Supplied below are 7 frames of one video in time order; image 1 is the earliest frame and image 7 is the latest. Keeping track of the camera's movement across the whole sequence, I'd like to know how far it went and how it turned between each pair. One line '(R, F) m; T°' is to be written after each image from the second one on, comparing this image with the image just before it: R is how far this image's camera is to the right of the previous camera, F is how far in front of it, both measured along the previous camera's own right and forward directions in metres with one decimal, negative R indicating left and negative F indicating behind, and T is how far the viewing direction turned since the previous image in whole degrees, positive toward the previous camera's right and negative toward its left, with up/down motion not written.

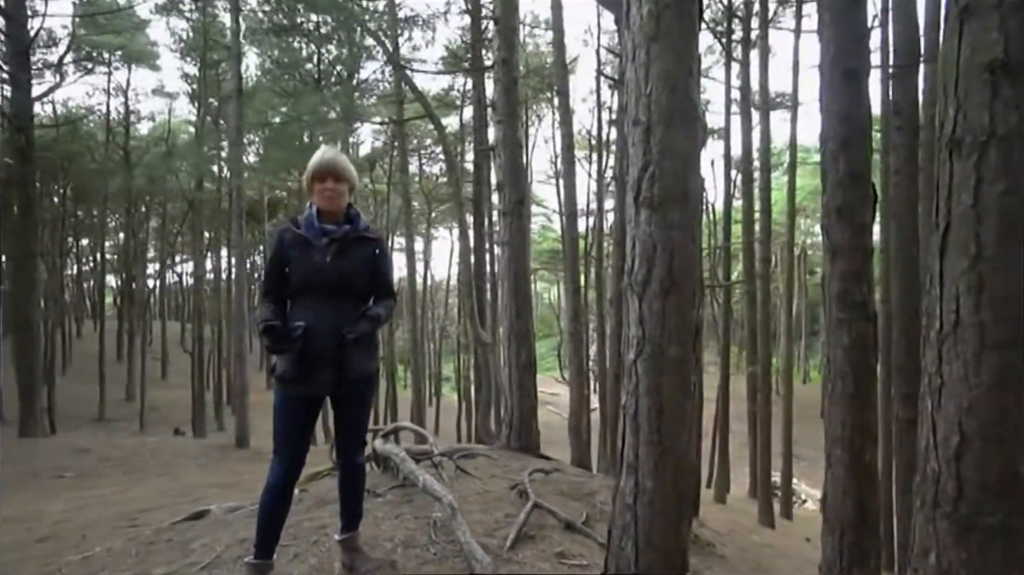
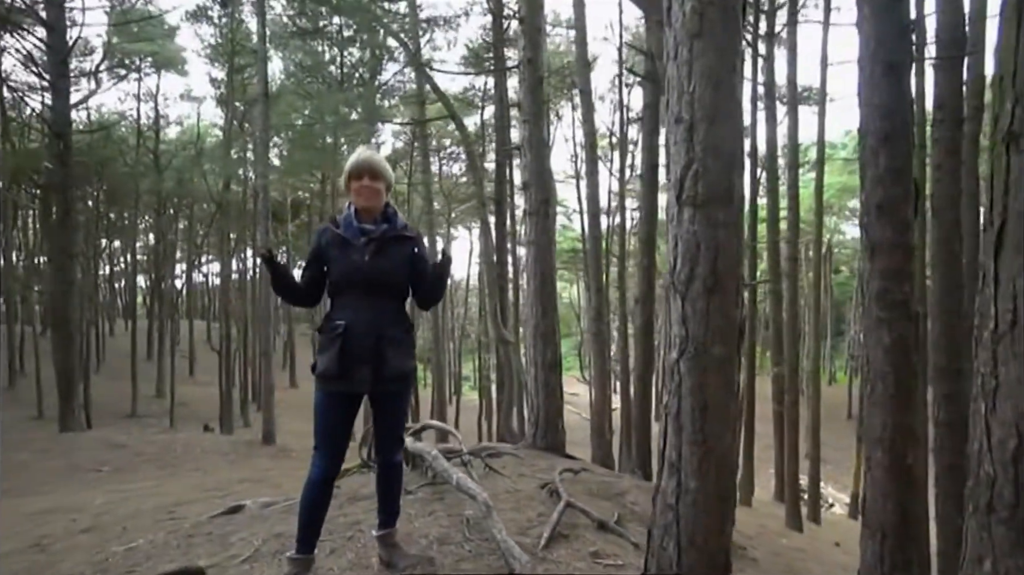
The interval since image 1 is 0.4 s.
(-0.2, 0.0) m; -1°
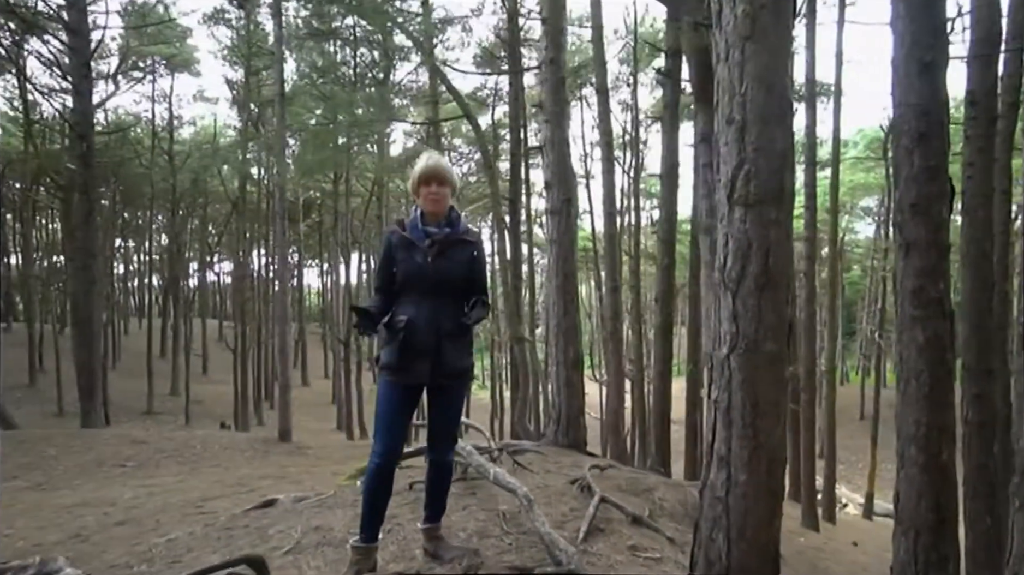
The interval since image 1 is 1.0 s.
(-0.3, -0.1) m; +1°
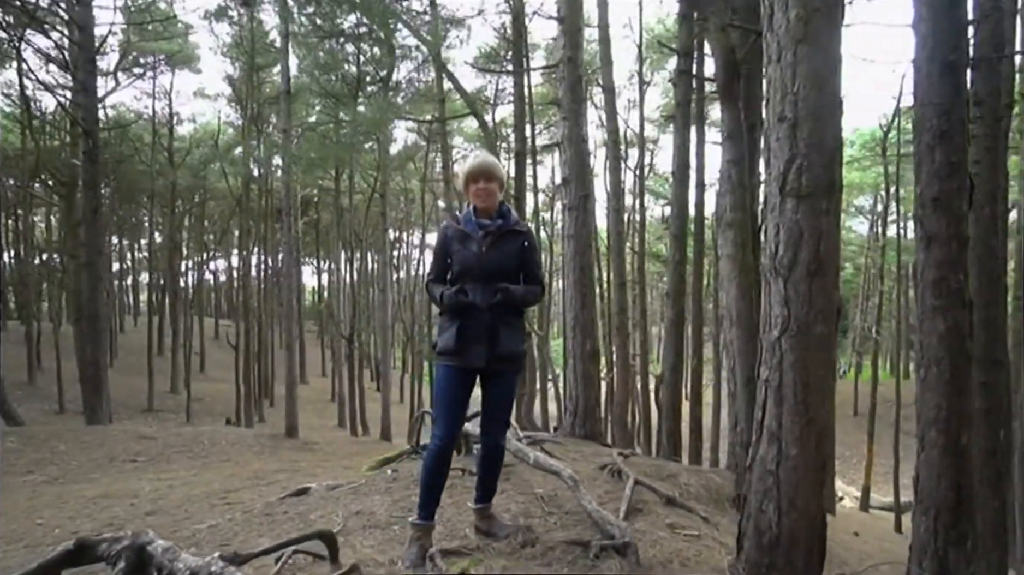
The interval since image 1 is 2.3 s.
(-0.6, -0.2) m; +2°
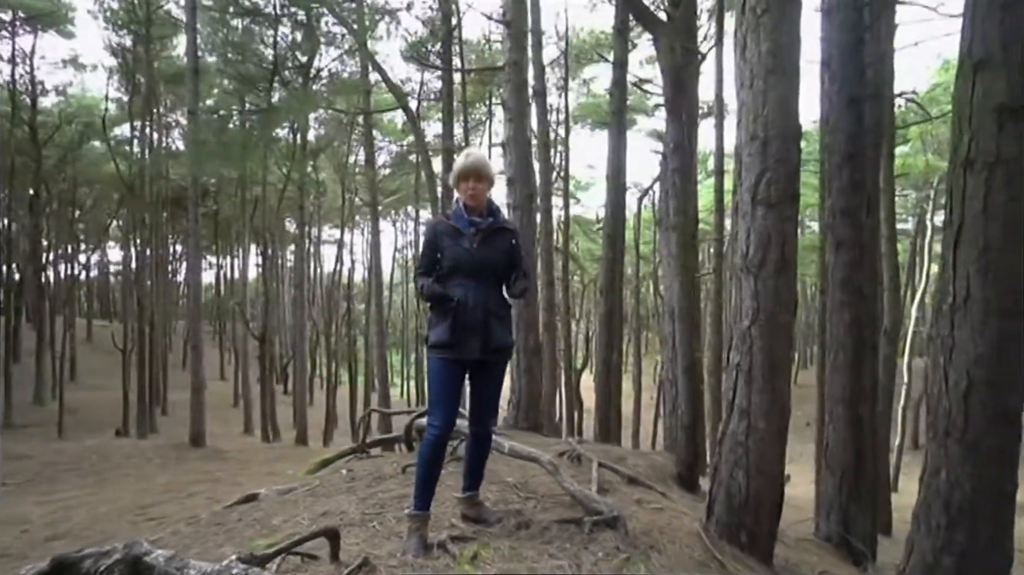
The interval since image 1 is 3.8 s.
(-1.1, -0.2) m; +12°
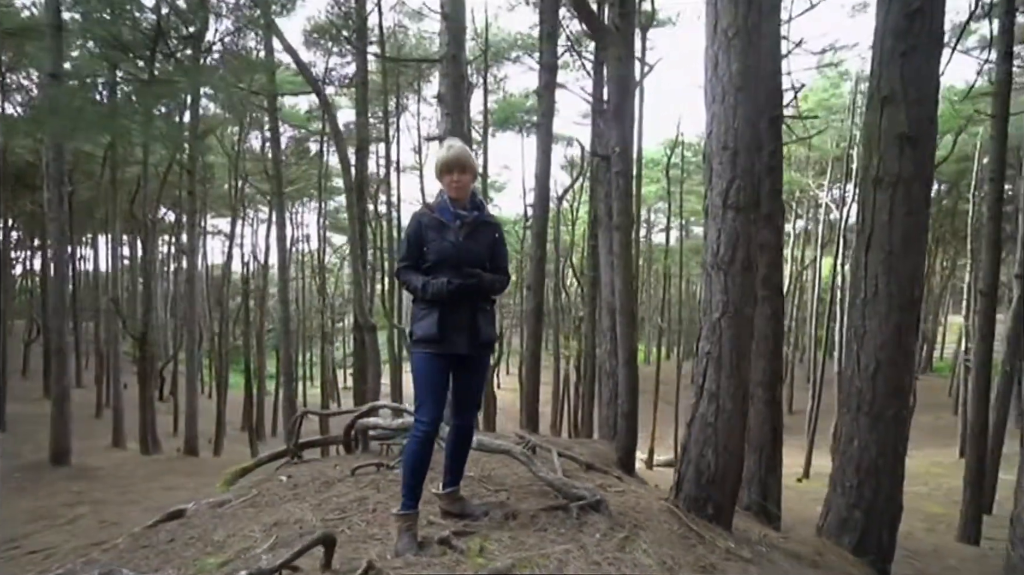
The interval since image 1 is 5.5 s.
(-1.3, 0.0) m; +14°
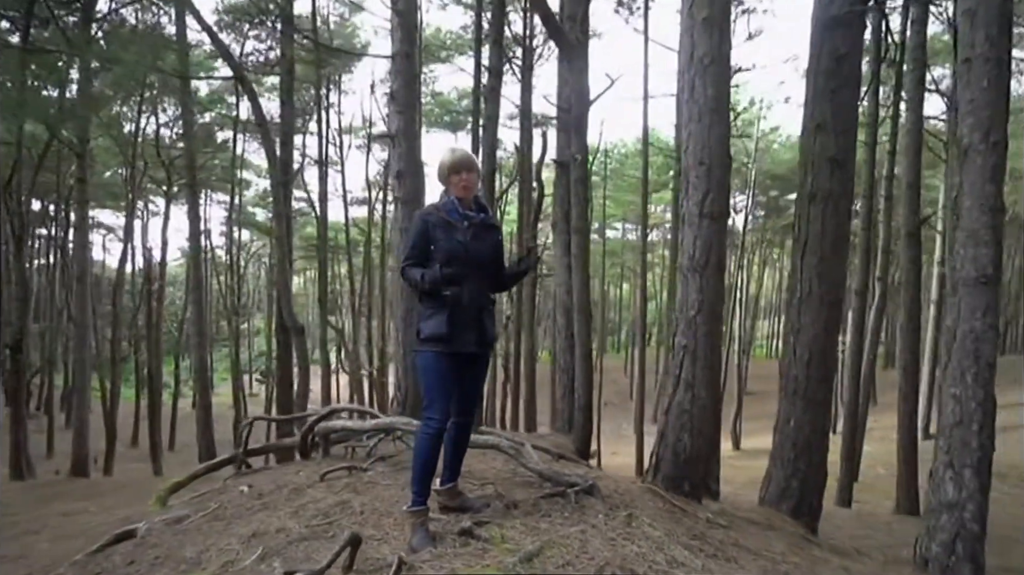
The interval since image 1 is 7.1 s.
(-1.5, 0.0) m; +14°
